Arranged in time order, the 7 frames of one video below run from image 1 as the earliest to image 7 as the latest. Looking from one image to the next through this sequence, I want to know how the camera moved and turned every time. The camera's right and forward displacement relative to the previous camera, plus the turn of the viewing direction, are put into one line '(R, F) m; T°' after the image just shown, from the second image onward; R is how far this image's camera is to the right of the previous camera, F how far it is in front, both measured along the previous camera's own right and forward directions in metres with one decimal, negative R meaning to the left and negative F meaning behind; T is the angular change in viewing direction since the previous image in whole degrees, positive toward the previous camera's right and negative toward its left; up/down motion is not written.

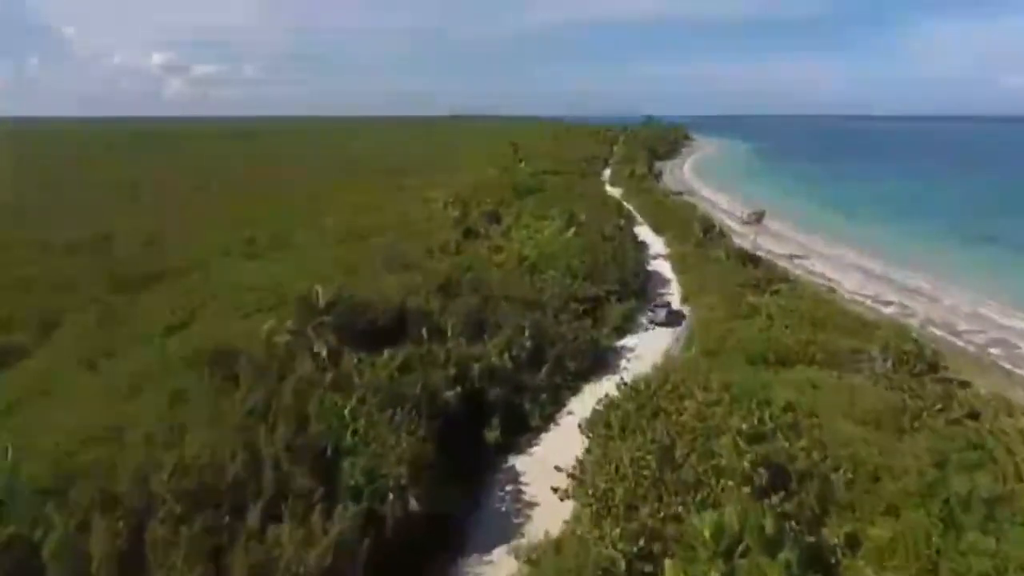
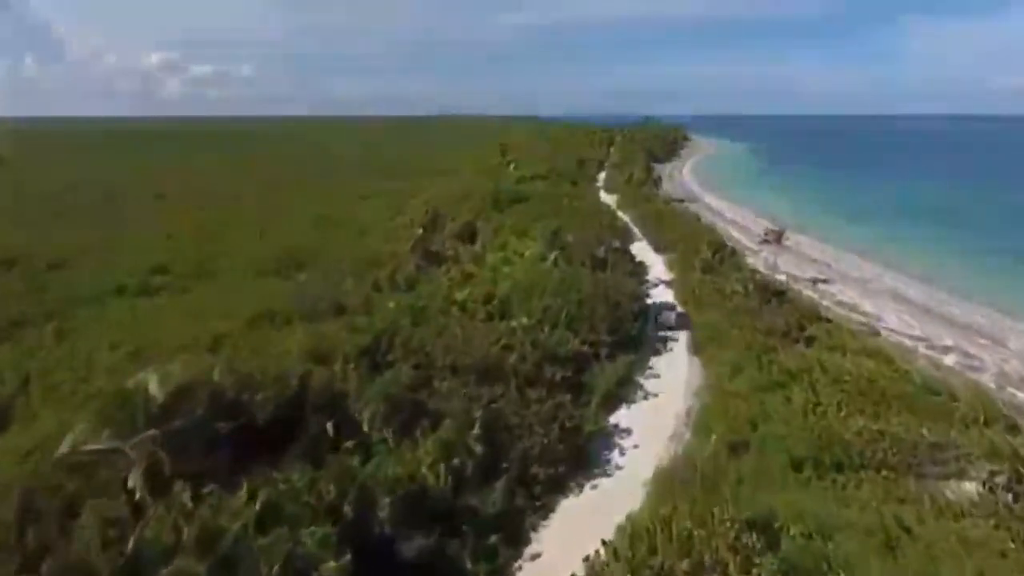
(+0.9, +7.1) m; 0°
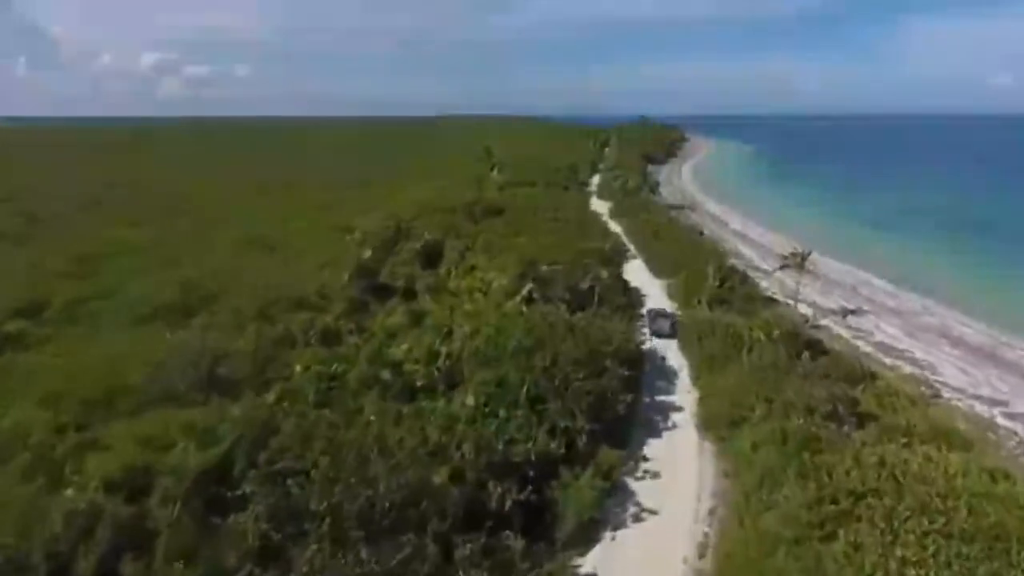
(+1.0, +6.8) m; 0°
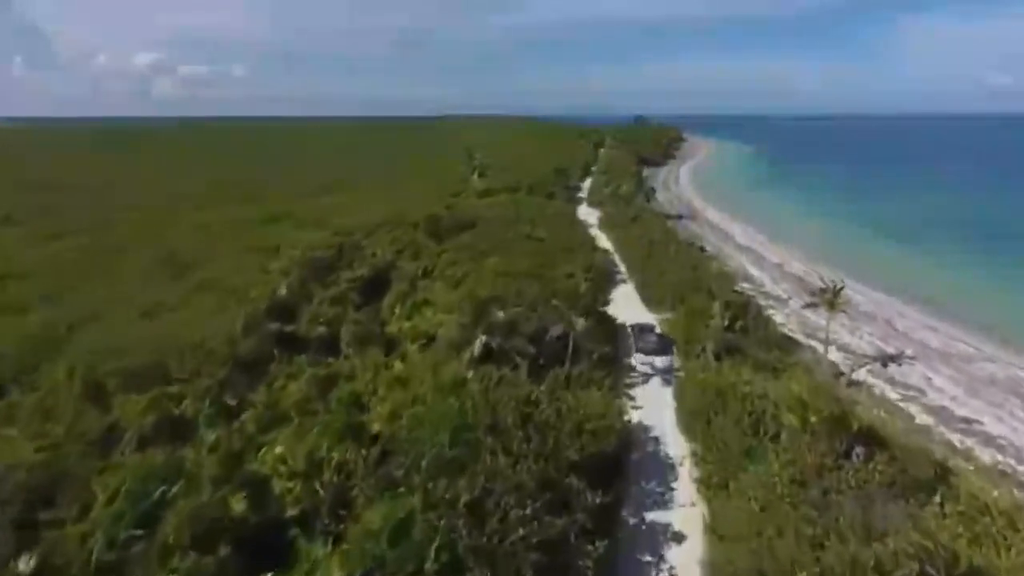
(+1.1, +6.7) m; 0°
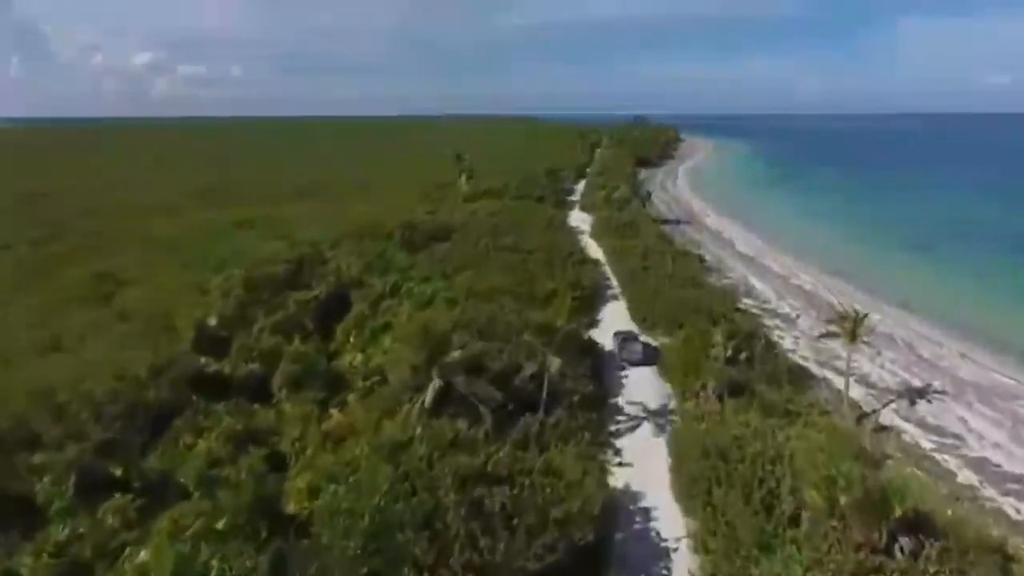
(+0.7, +3.6) m; 0°
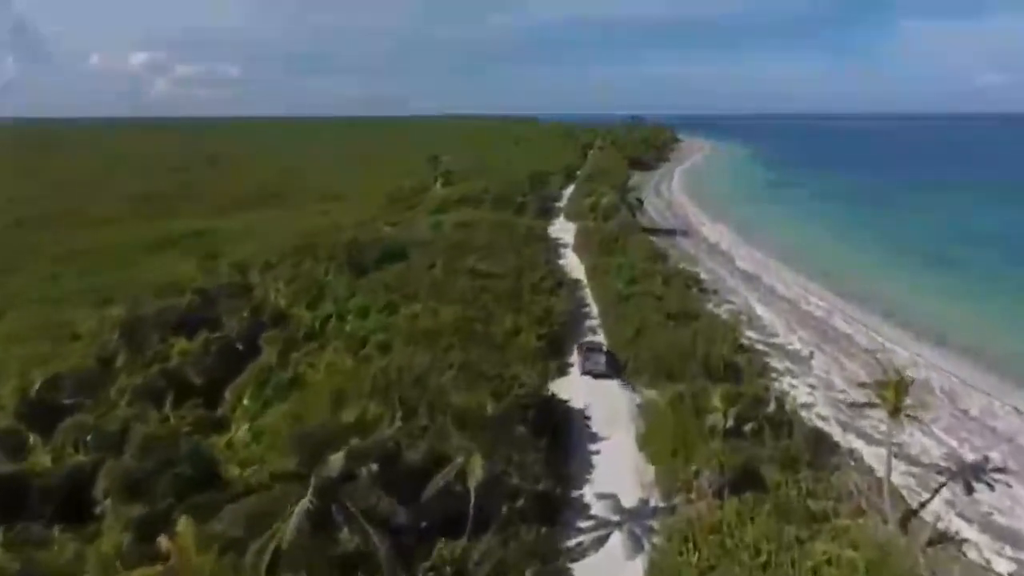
(+1.1, +5.4) m; 0°
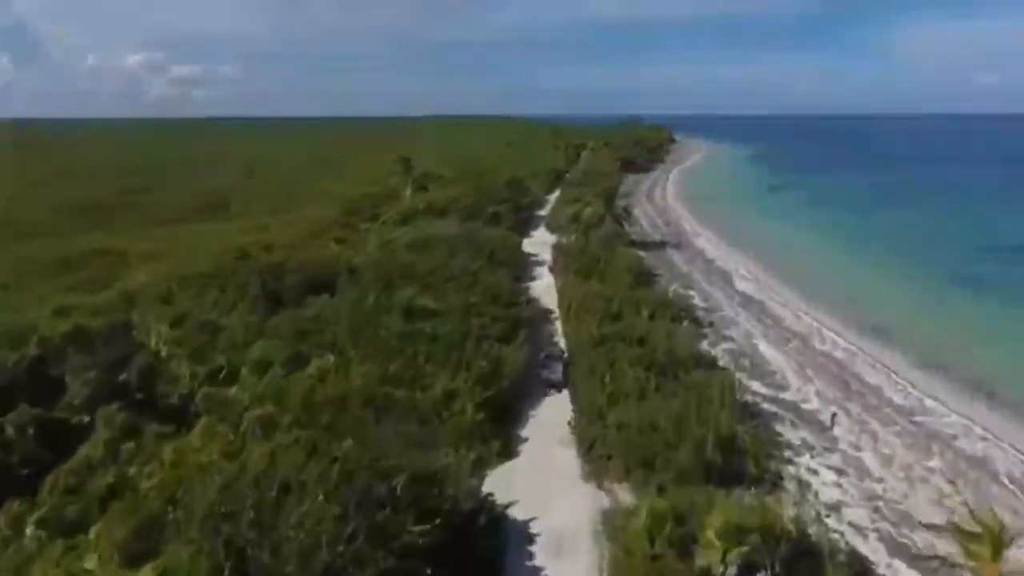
(+1.2, +5.9) m; 0°
